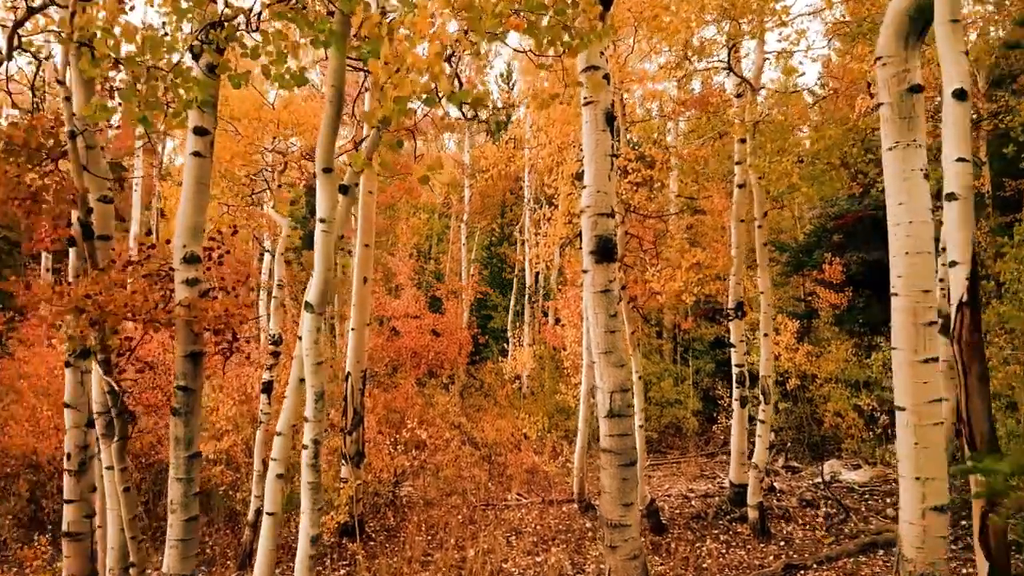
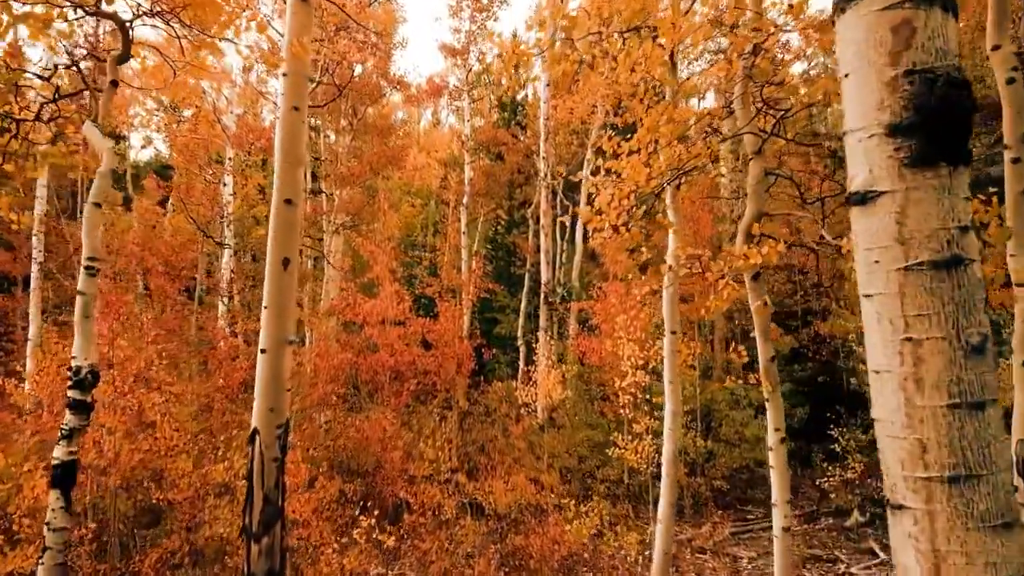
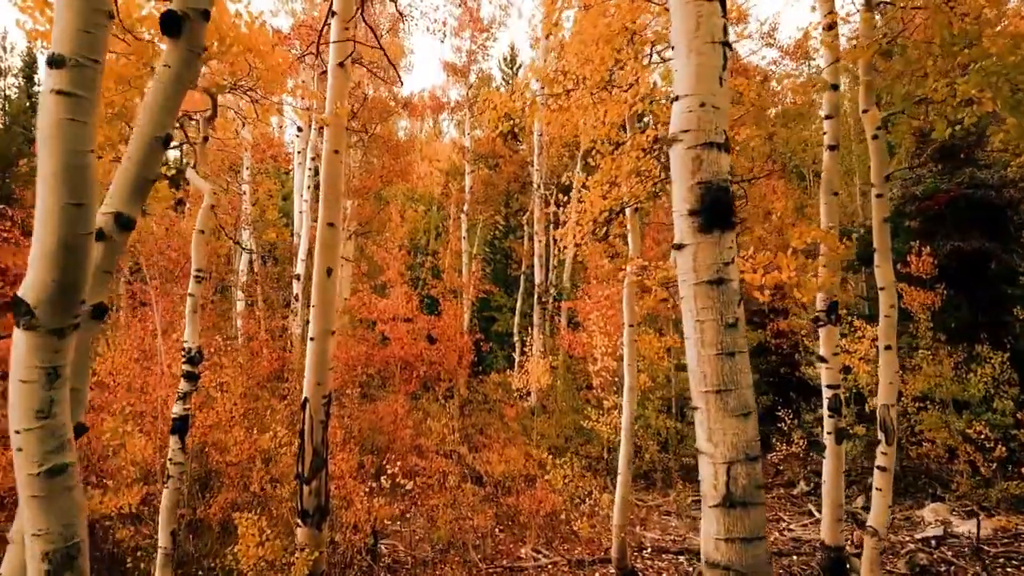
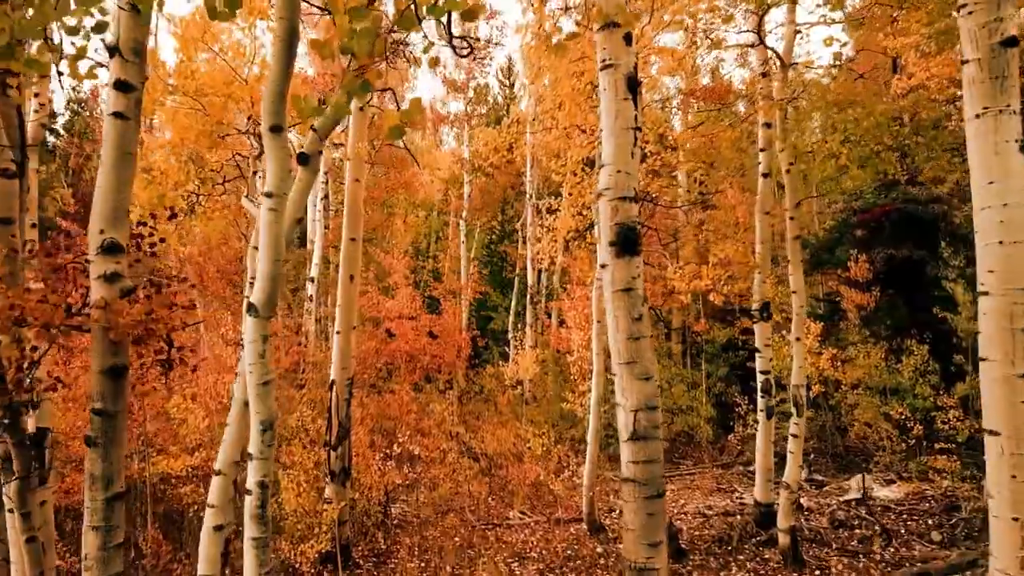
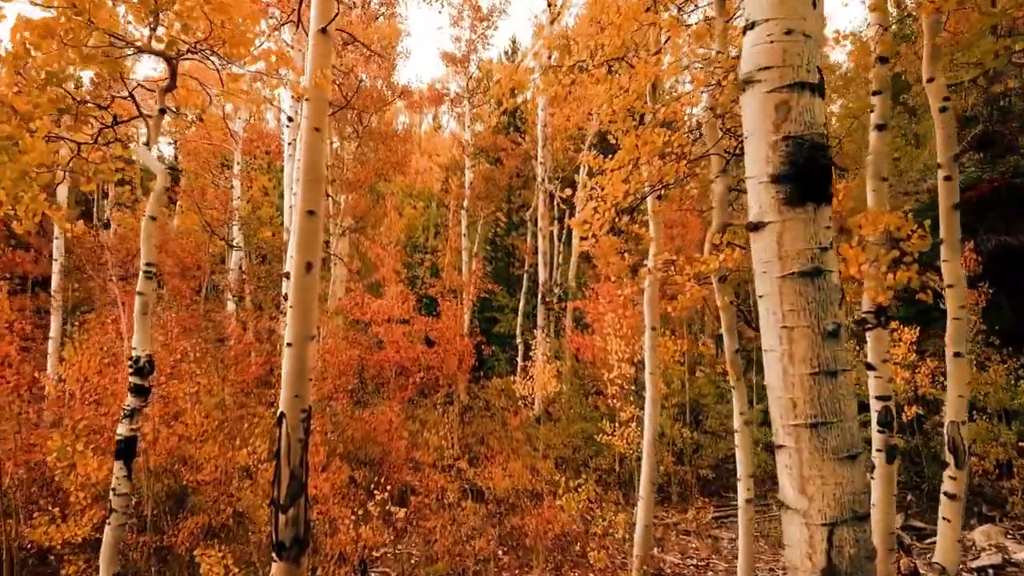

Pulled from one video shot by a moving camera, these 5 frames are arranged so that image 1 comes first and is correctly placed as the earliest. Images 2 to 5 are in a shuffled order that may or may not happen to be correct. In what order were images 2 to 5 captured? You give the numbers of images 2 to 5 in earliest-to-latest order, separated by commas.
4, 3, 5, 2
